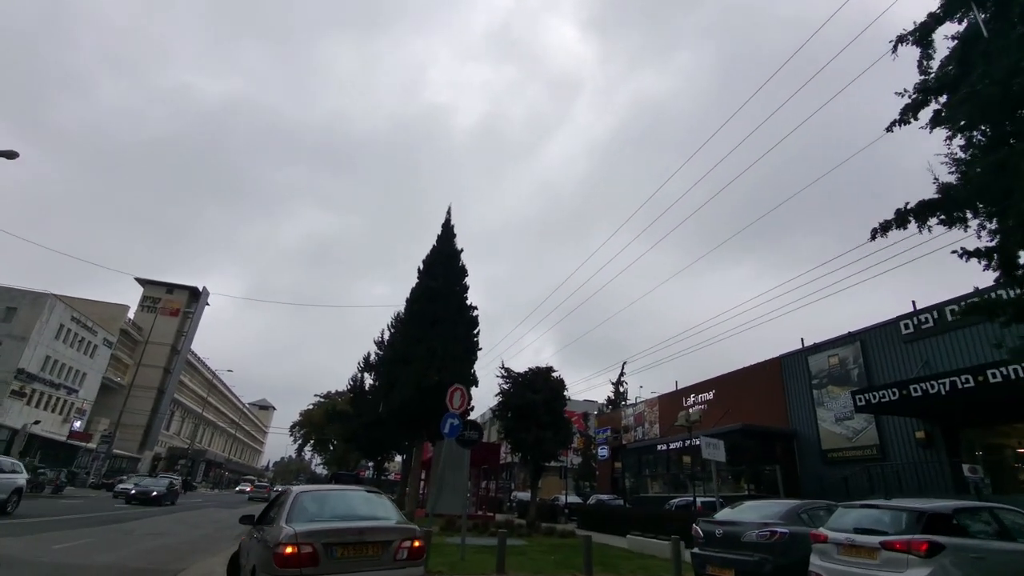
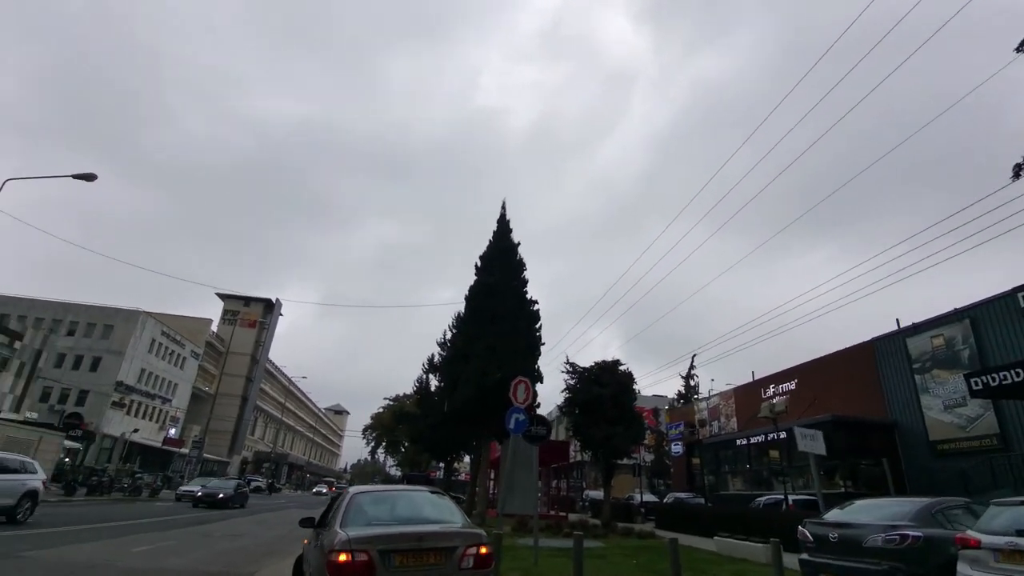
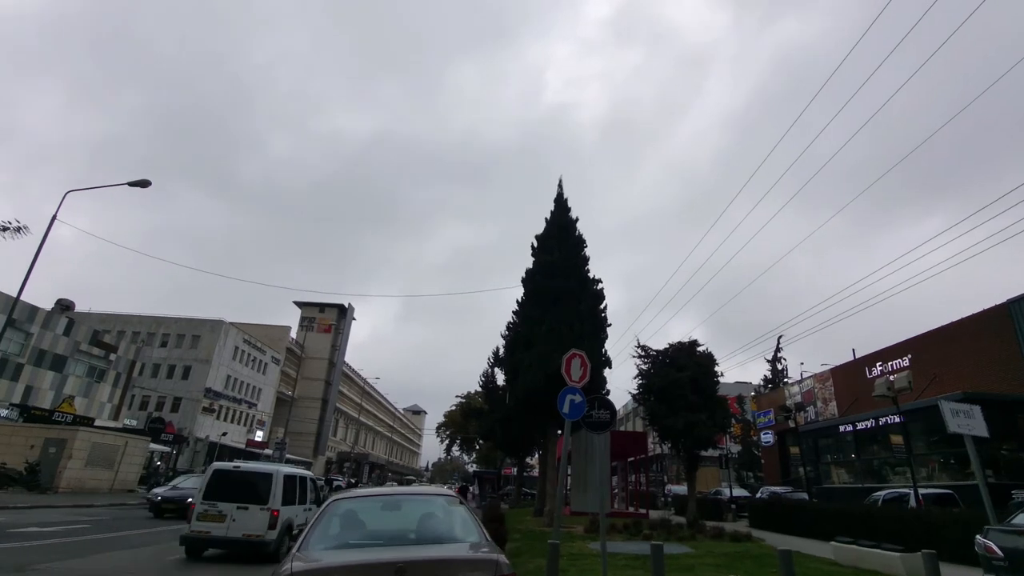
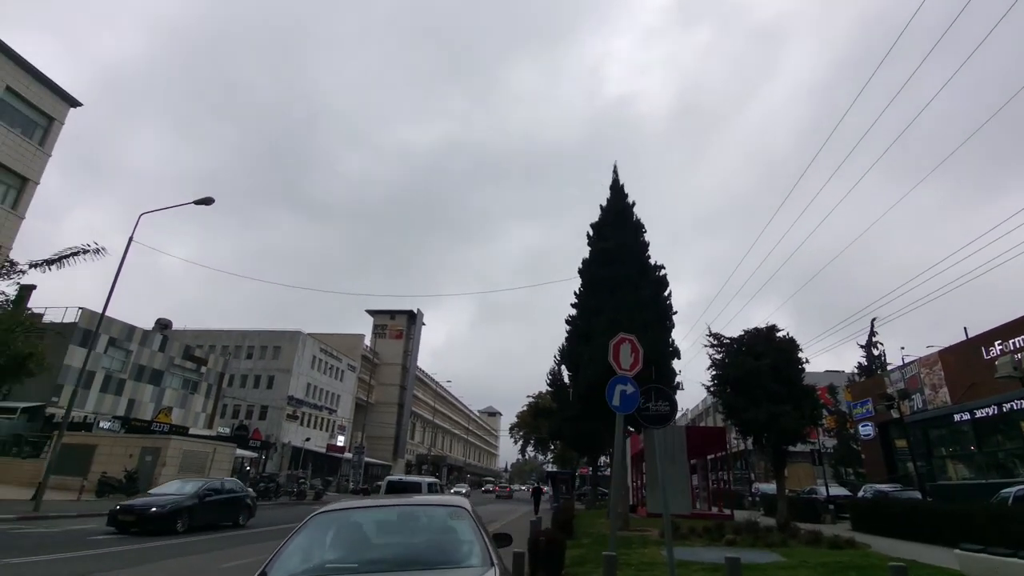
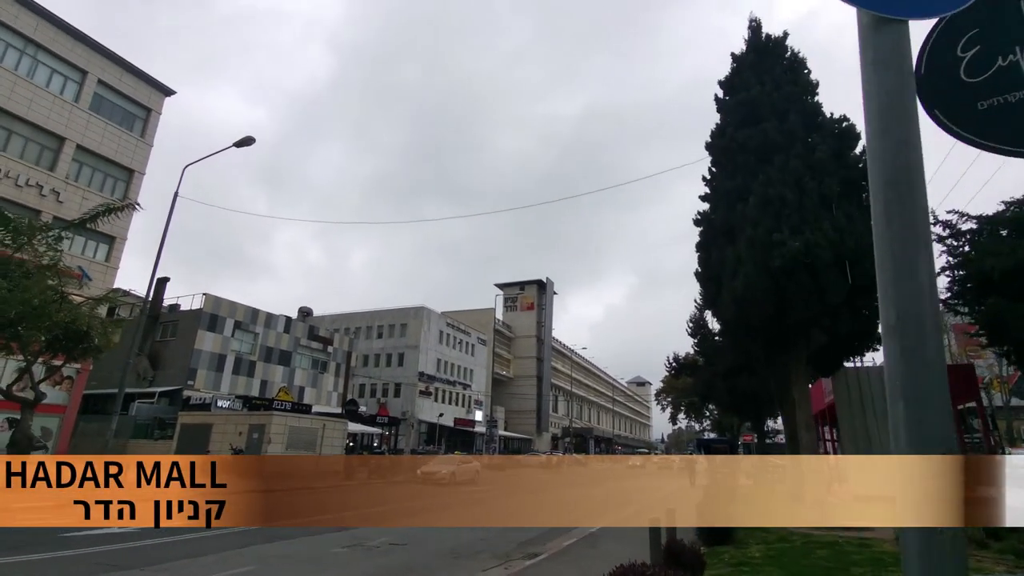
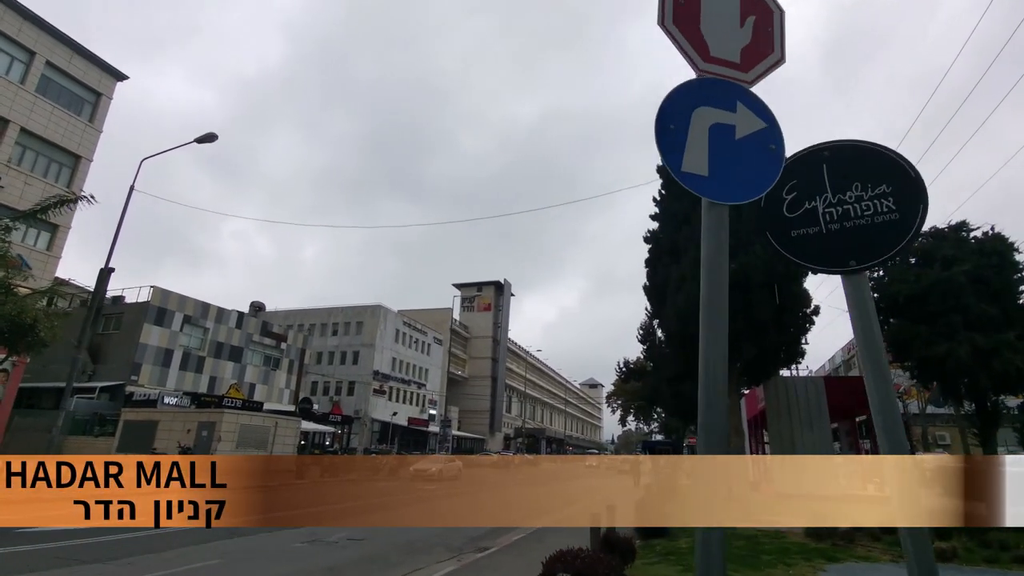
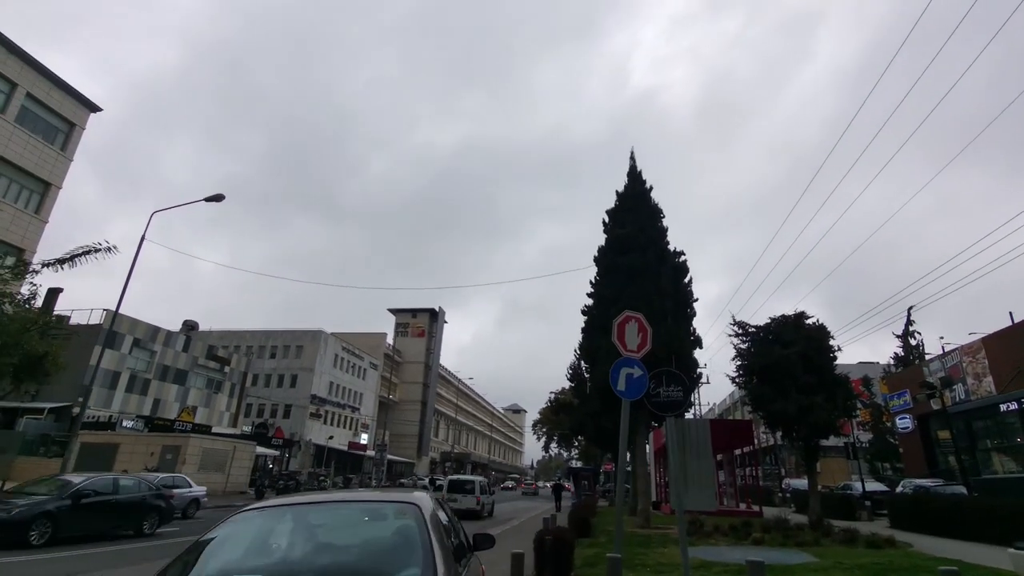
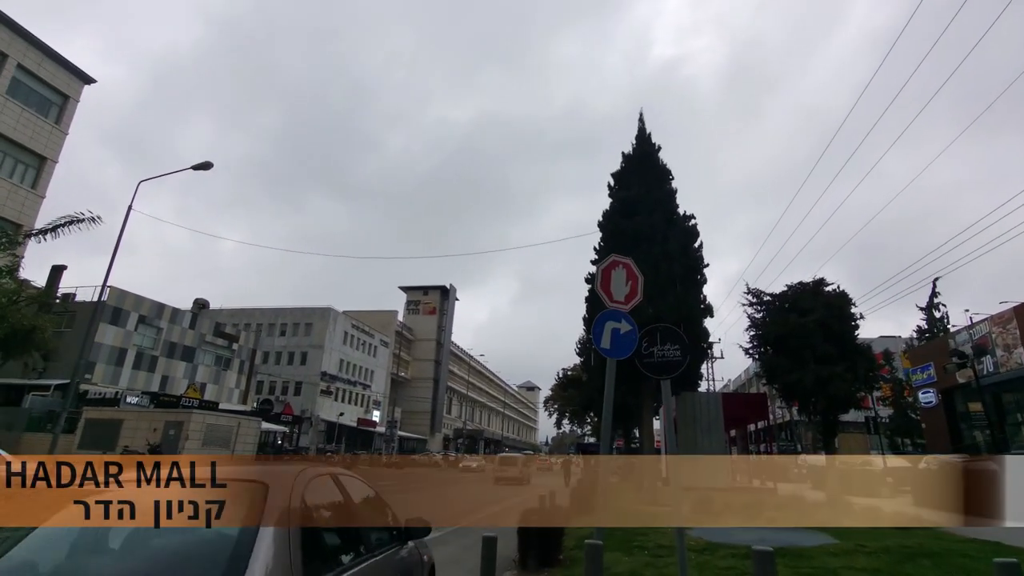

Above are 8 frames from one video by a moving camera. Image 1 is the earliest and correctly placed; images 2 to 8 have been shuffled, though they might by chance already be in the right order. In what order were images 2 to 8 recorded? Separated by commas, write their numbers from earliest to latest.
2, 3, 4, 7, 8, 6, 5
